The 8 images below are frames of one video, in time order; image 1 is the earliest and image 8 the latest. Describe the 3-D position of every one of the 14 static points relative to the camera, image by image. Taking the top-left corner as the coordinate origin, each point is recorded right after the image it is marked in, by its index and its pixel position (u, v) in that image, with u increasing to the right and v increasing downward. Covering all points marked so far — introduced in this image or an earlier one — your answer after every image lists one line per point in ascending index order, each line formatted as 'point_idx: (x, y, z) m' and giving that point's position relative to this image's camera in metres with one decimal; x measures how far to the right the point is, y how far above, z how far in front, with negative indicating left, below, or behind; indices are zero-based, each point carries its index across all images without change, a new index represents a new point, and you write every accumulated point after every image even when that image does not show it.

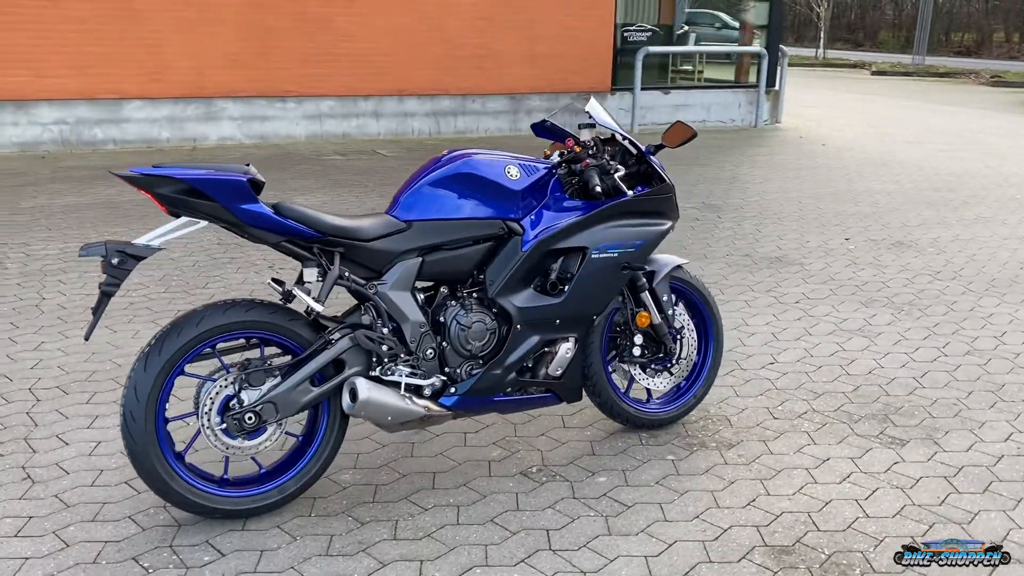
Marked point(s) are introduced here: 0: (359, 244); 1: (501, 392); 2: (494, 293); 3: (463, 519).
0: (-0.6, +0.2, +3.2) m
1: (0.0, -0.4, +3.5) m
2: (-0.1, 0.0, +3.4) m
3: (-0.2, -0.9, +3.3) m
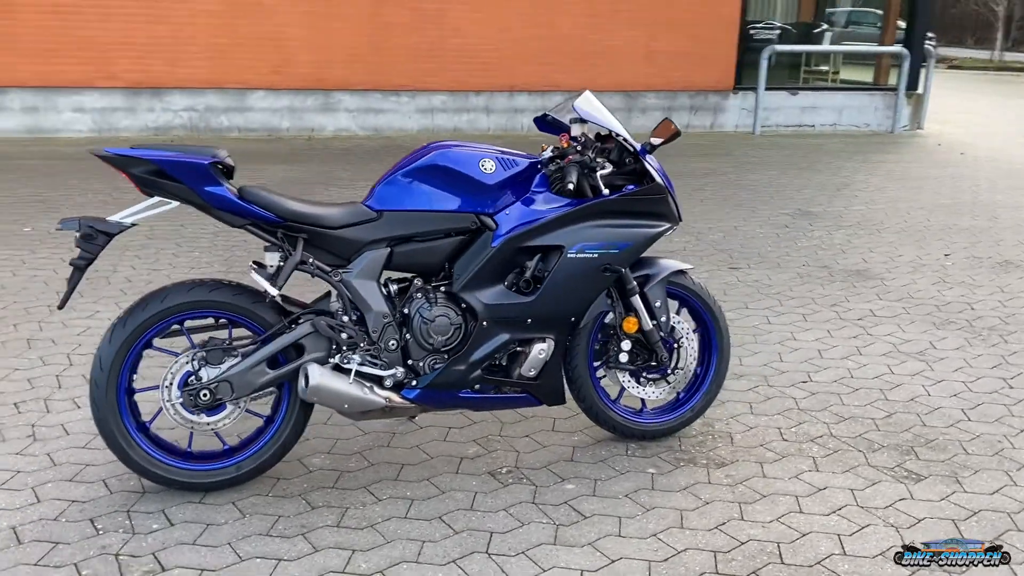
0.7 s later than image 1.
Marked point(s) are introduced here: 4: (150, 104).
0: (-0.7, +0.2, +3.3) m
1: (-0.2, -0.4, +3.4) m
2: (-0.2, 0.0, +3.3) m
3: (-0.4, -0.8, +3.3) m
4: (-4.6, +2.4, +11.4) m
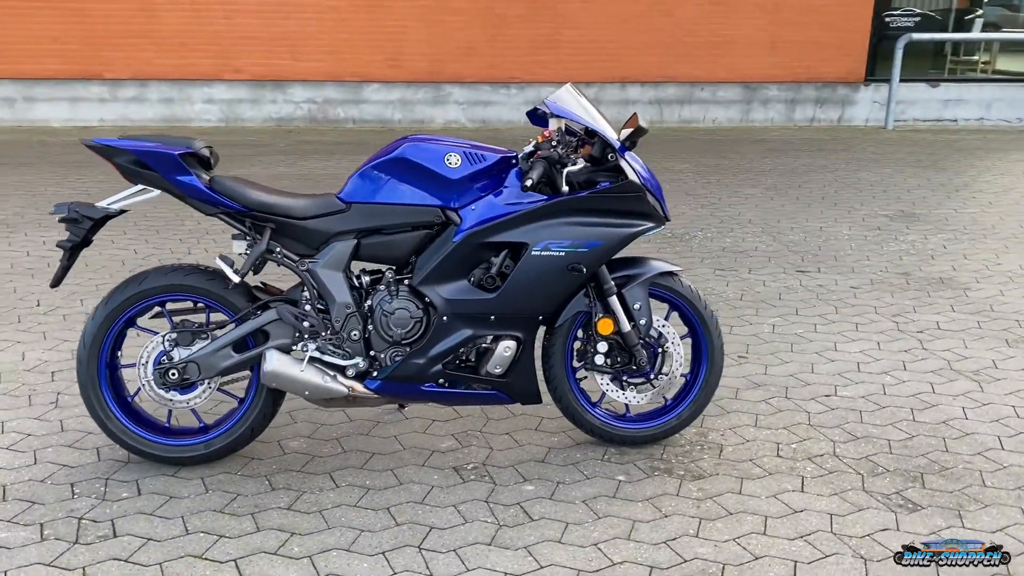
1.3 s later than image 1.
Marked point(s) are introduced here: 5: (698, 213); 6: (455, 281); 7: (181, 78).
0: (-0.8, +0.2, +3.4) m
1: (-0.3, -0.4, +3.4) m
2: (-0.4, 0.0, +3.3) m
3: (-0.6, -0.8, +3.3) m
4: (-3.2, +2.6, +12.0) m
5: (+1.6, +0.7, +7.7) m
6: (-0.2, 0.0, +3.4) m
7: (-4.4, +2.8, +11.9) m
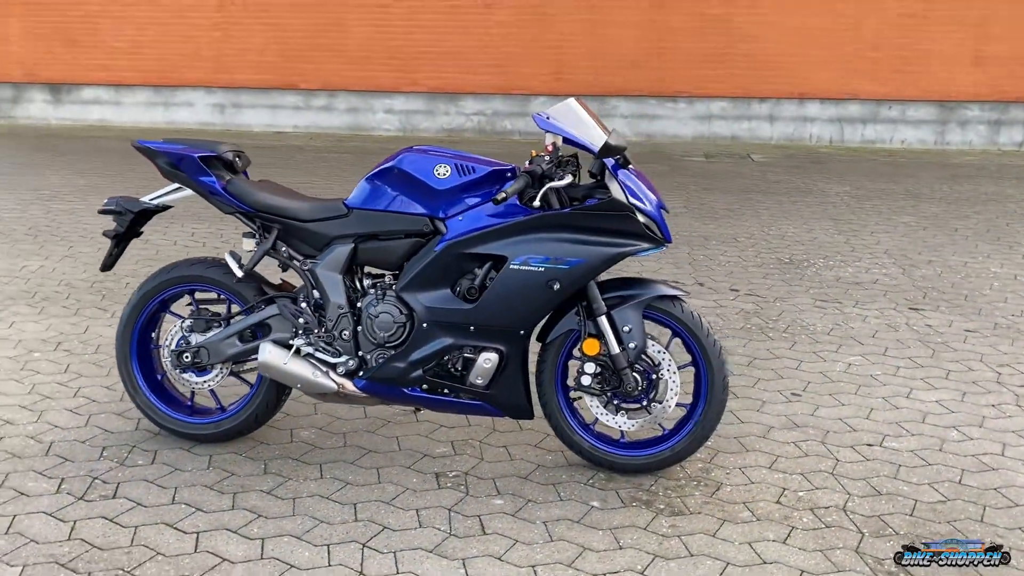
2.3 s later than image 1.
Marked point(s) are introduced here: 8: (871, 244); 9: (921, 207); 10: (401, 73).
0: (-0.9, +0.3, +3.6) m
1: (-0.4, -0.4, +3.5) m
2: (-0.4, 0.0, +3.4) m
3: (-0.7, -0.8, +3.4) m
4: (-0.9, +2.6, +12.6) m
5: (+2.6, +0.4, +7.2) m
6: (-0.3, 0.0, +3.4) m
7: (-2.1, +2.8, +12.7) m
8: (+2.8, +0.3, +7.1) m
9: (+3.8, +0.8, +8.3) m
10: (-1.6, +3.0, +12.6) m
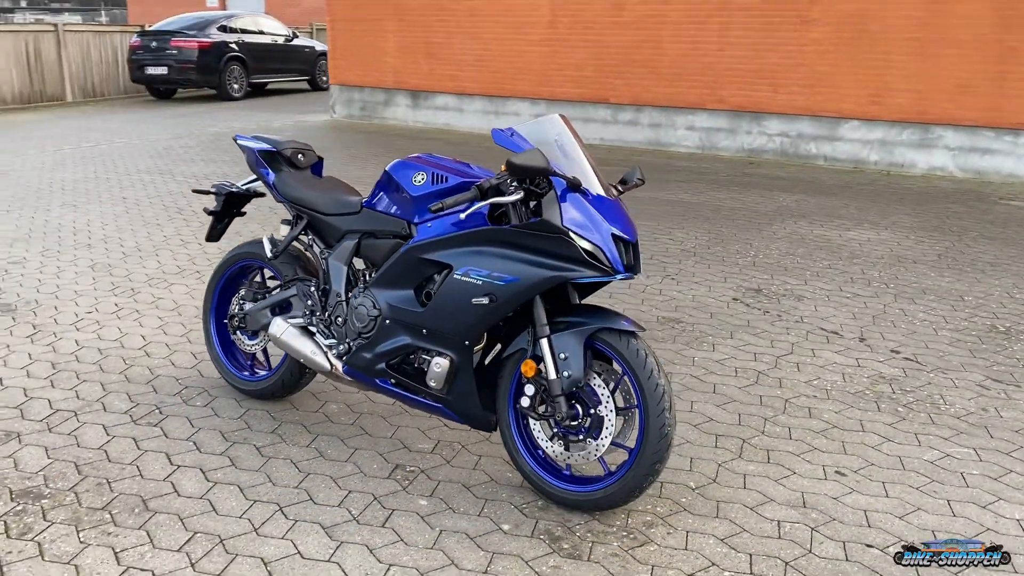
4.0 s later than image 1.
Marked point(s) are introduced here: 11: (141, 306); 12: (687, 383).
0: (-0.9, +0.3, +4.0) m
1: (-0.6, -0.4, +3.7) m
2: (-0.6, 0.0, +3.7) m
3: (-0.9, -0.7, +3.8) m
4: (+3.2, +2.2, +12.1) m
5: (+3.8, -0.2, +5.8) m
6: (-0.4, 0.0, +3.6) m
7: (+2.3, +2.6, +12.8) m
8: (+4.0, -0.2, +5.6) m
9: (+5.4, 0.0, +6.3) m
10: (+2.7, +2.7, +12.4) m
11: (-2.4, -0.1, +5.9) m
12: (+0.9, -0.5, +4.6) m
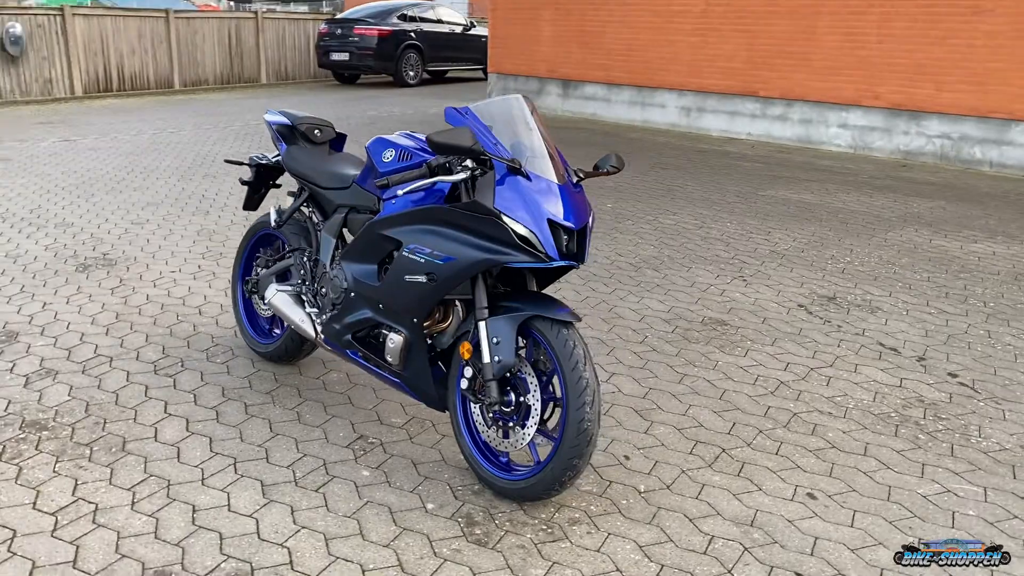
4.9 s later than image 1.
0: (-0.9, +0.5, +4.1) m
1: (-0.7, -0.3, +3.8) m
2: (-0.7, +0.1, +3.8) m
3: (-1.1, -0.6, +4.0) m
4: (+4.9, +2.0, +11.2) m
5: (+4.0, -0.4, +4.9) m
6: (-0.6, +0.1, +3.7) m
7: (+4.2, +2.5, +12.0) m
8: (+4.1, -0.4, +4.7) m
9: (+5.7, -0.3, +5.1) m
10: (+4.6, +2.6, +11.6) m
11: (-2.1, +0.1, +6.3) m
12: (+0.9, -0.5, +4.4) m
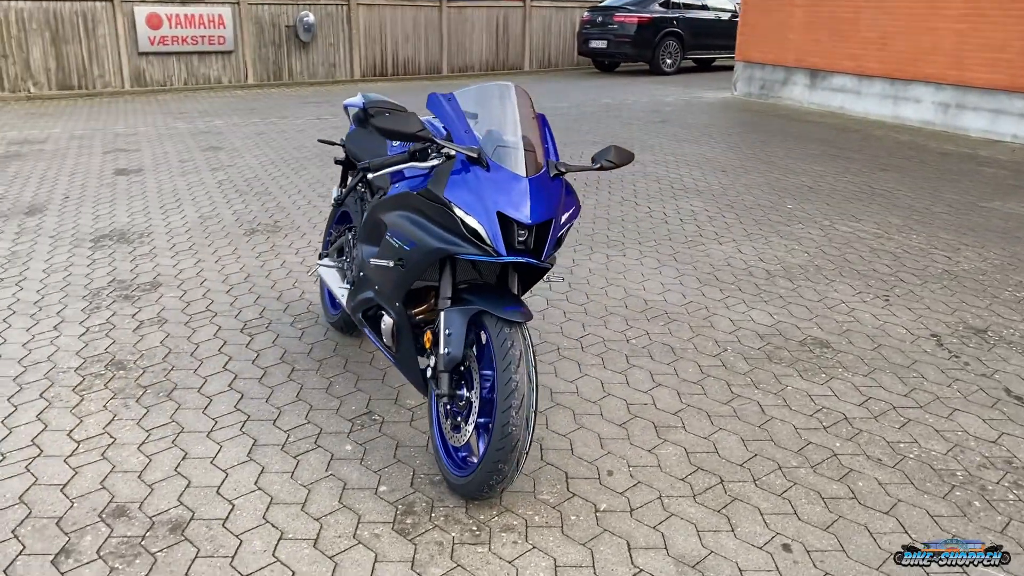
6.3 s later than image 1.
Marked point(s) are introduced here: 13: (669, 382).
0: (-0.7, +0.6, +4.3) m
1: (-0.7, -0.2, +3.9) m
2: (-0.6, +0.2, +3.9) m
3: (-1.0, -0.5, +4.2) m
4: (+7.2, +1.6, +9.1) m
5: (+4.1, -0.7, +3.5) m
6: (-0.6, +0.2, +3.8) m
7: (+6.7, +2.1, +10.1) m
8: (+4.1, -0.8, +3.3) m
9: (+5.8, -0.8, +3.1) m
10: (+7.0, +2.2, +9.6) m
11: (-1.2, +0.3, +6.7) m
12: (+1.0, -0.6, +4.0) m
13: (+0.8, -0.5, +4.3) m
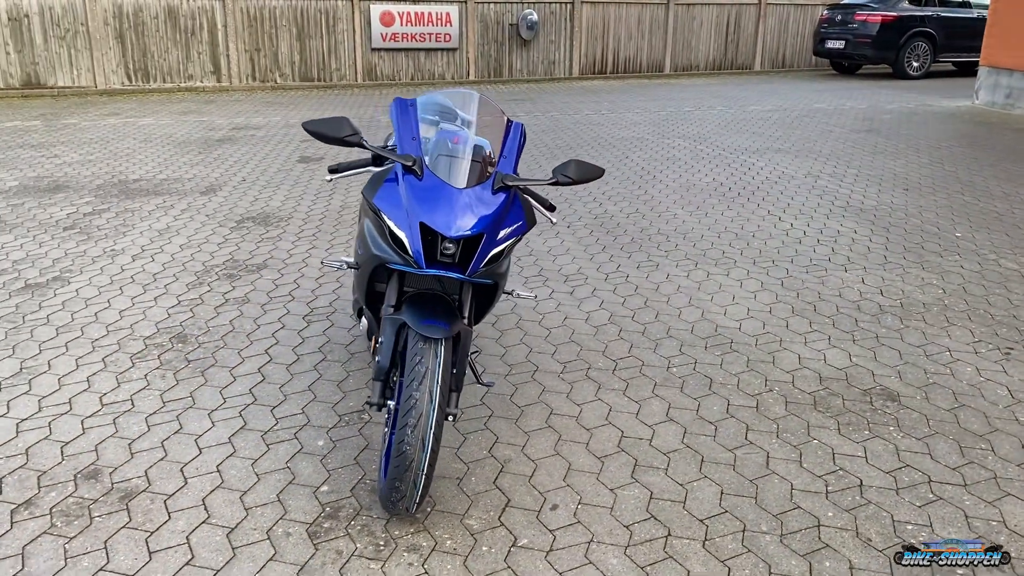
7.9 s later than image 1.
0: (-0.6, +0.6, +4.3) m
1: (-0.7, -0.2, +4.0) m
2: (-0.6, +0.2, +3.9) m
3: (-0.9, -0.5, +4.3) m
4: (+8.4, +0.8, +6.8) m
5: (+3.8, -1.1, +2.3) m
6: (-0.6, +0.2, +3.8) m
7: (+8.3, +1.4, +7.9) m
8: (+3.7, -1.2, +2.0) m
9: (+5.2, -1.4, +1.5) m
10: (+8.4, +1.5, +7.3) m
11: (-0.3, +0.3, +6.8) m
12: (+0.9, -0.7, +3.6) m
13: (+0.8, -0.6, +3.9) m
